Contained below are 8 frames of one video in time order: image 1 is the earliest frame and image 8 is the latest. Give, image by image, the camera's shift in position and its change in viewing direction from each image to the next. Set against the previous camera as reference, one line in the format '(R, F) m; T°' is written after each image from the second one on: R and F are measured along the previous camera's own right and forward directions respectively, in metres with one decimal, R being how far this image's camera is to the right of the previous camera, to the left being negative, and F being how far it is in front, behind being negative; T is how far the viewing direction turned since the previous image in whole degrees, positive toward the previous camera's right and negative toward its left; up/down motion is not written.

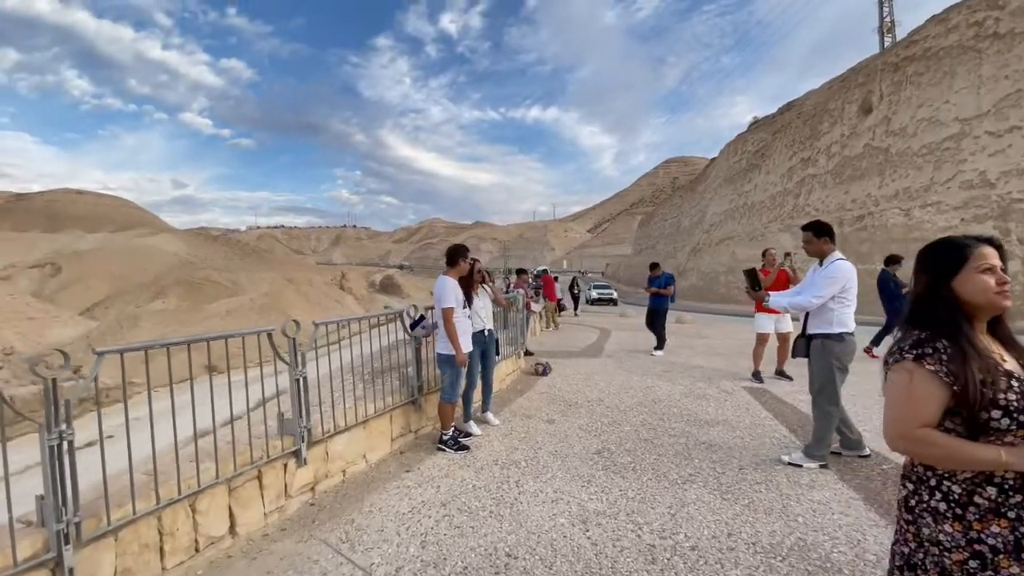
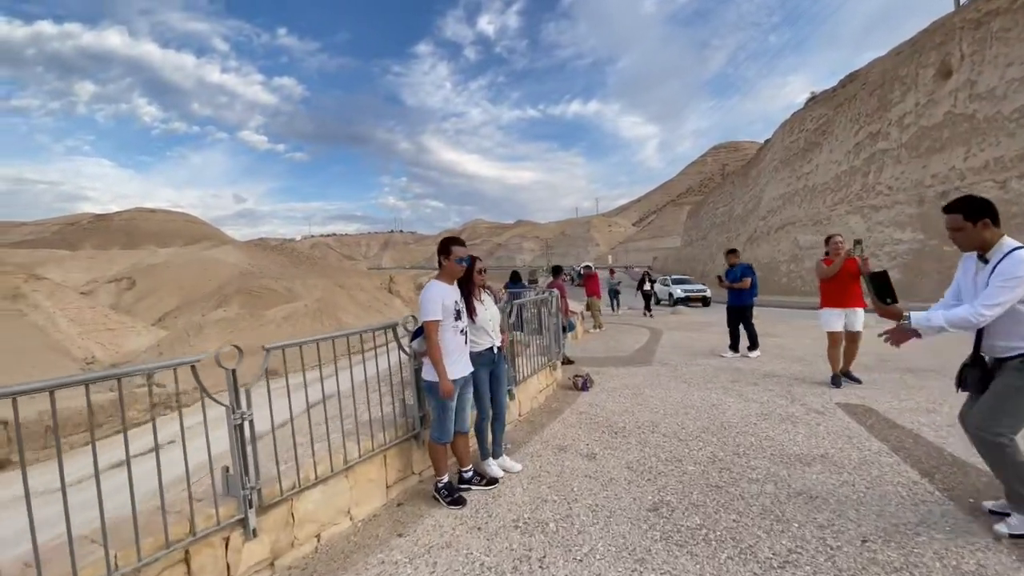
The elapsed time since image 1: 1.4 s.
(+0.2, +1.3) m; -5°
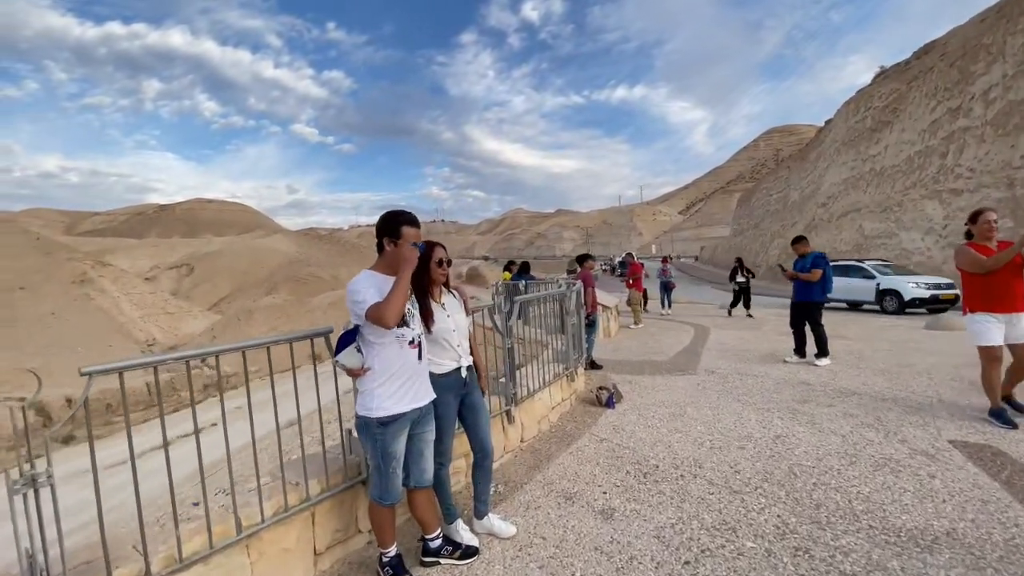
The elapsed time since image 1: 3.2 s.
(+0.4, +1.4) m; -5°
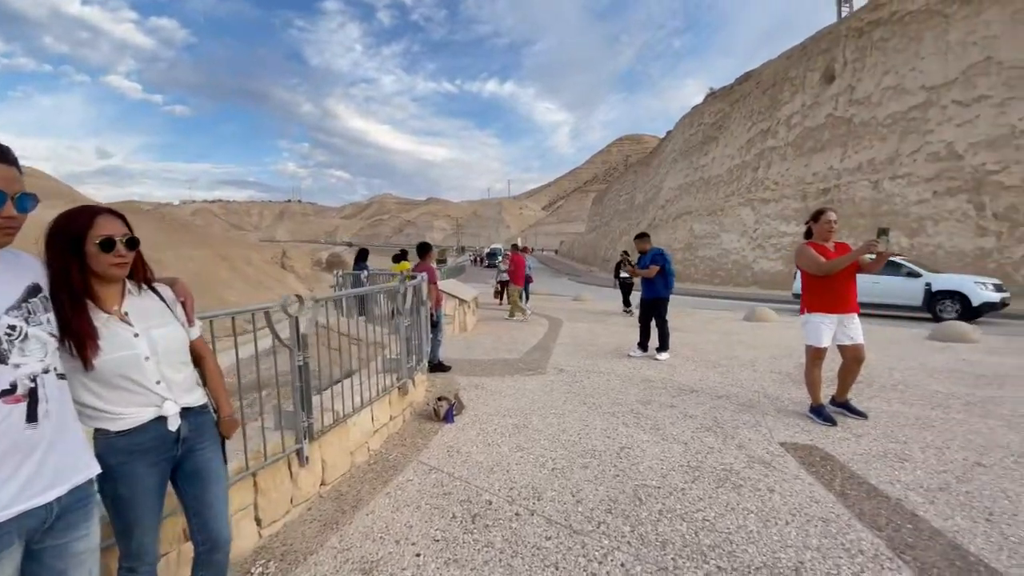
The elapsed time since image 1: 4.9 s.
(+0.5, +1.0) m; +16°
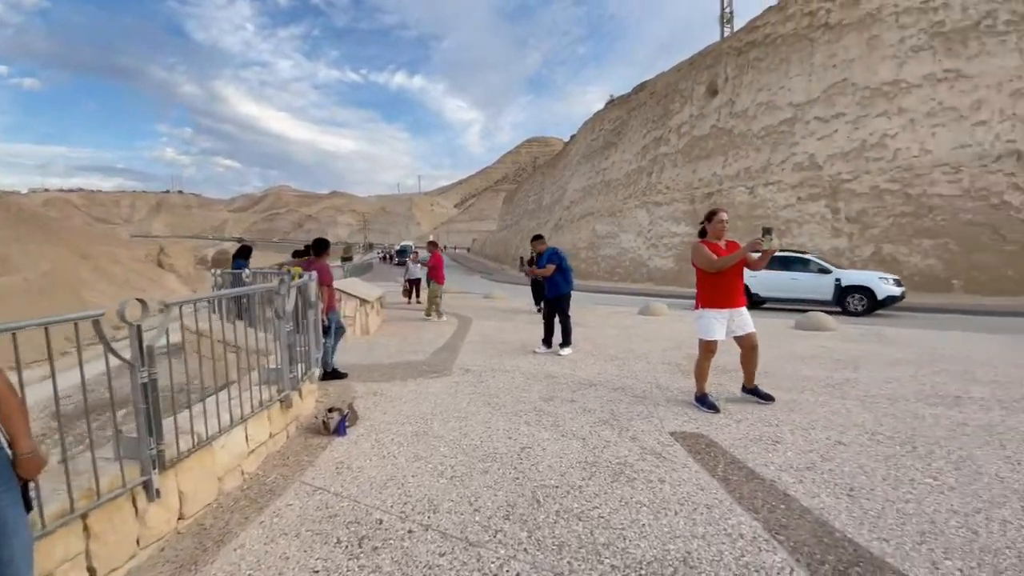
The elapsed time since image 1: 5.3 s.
(+0.1, +0.2) m; +11°
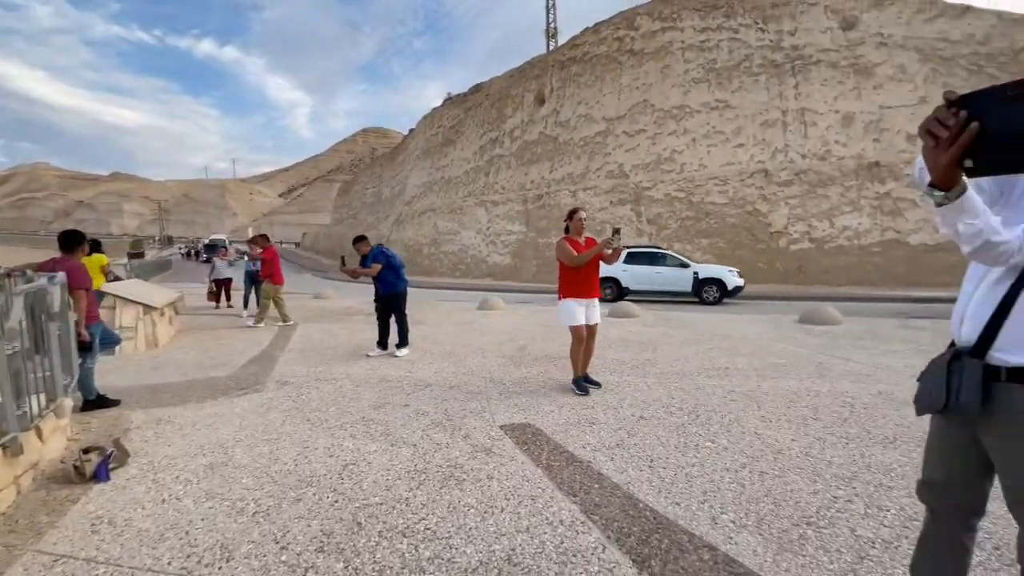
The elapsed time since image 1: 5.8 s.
(+0.2, +0.1) m; +19°
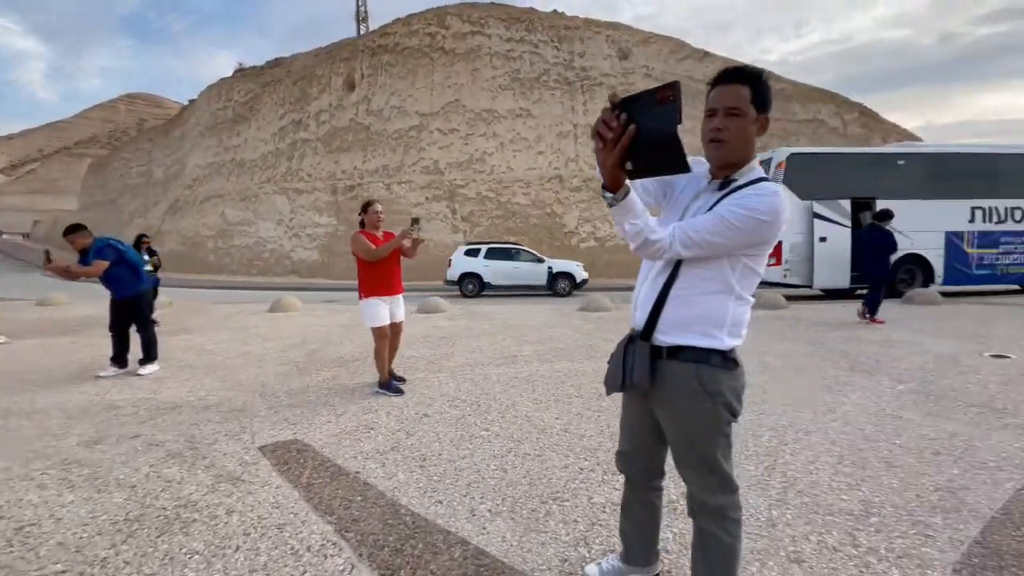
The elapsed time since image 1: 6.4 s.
(+0.4, +0.1) m; +21°
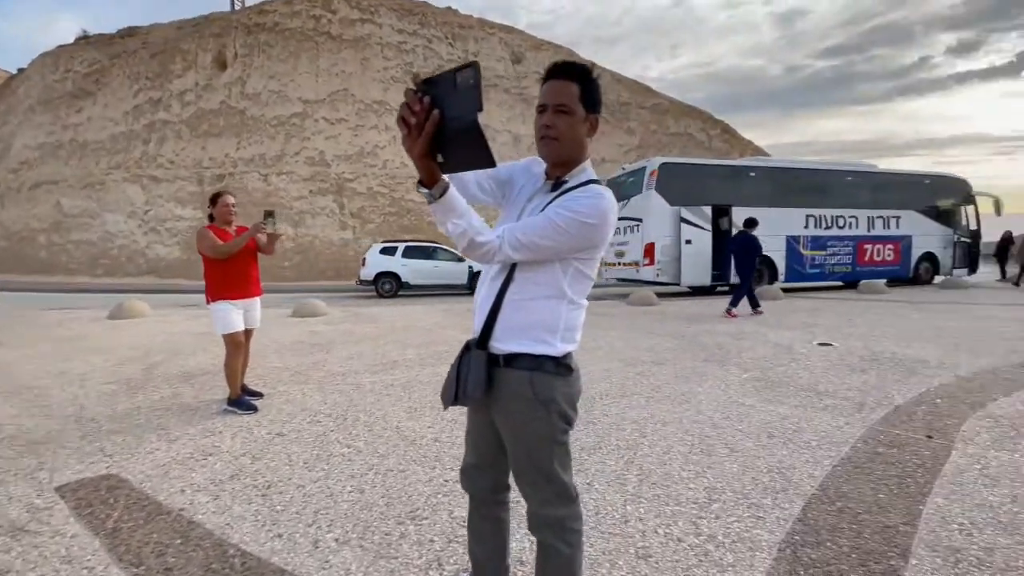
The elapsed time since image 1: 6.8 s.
(+0.2, +0.1) m; +12°
